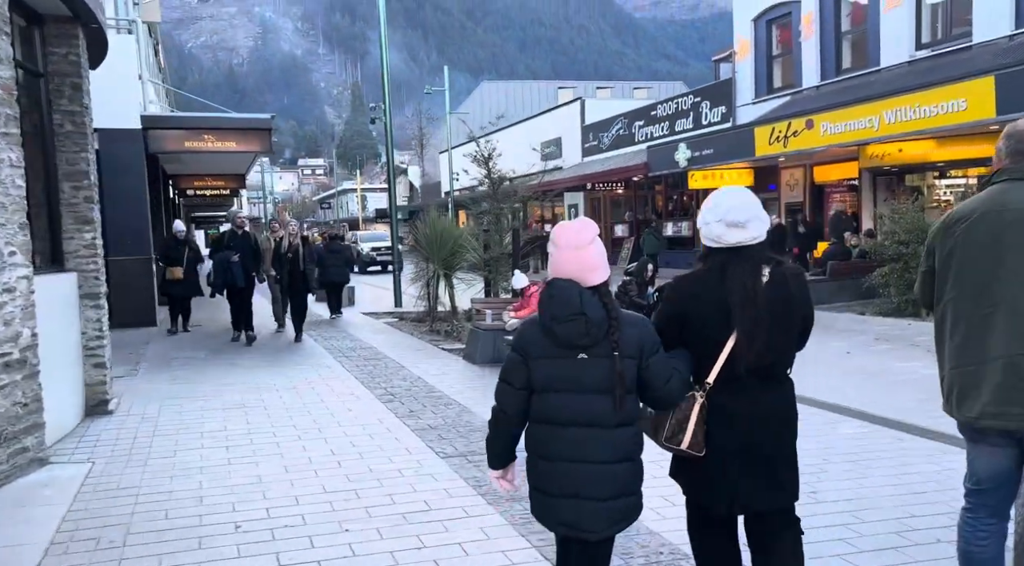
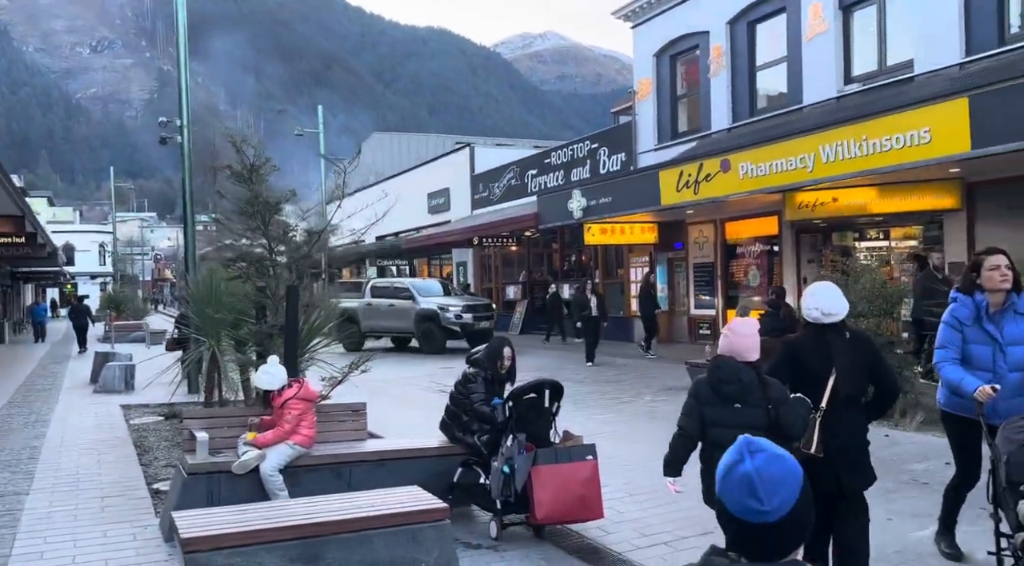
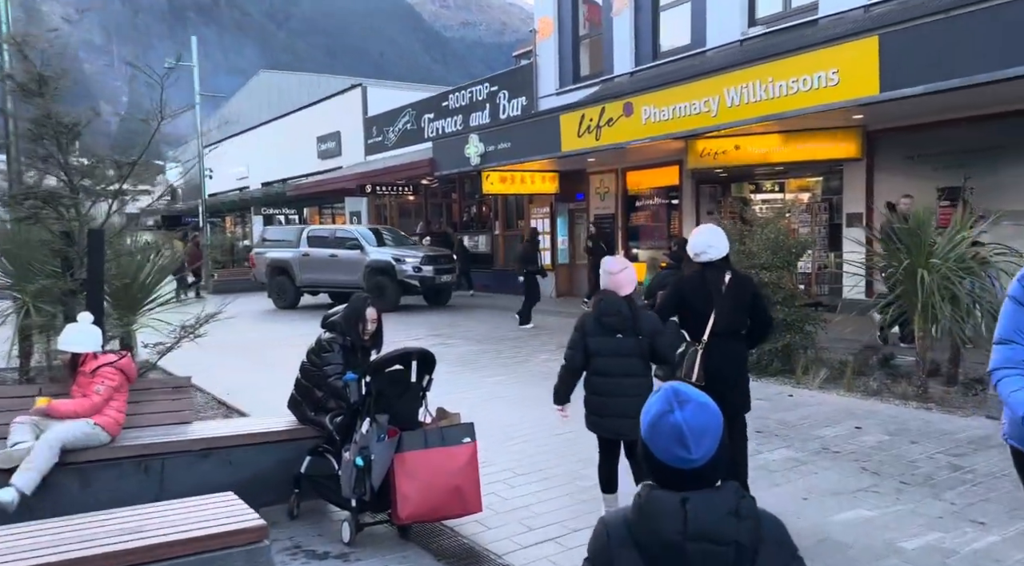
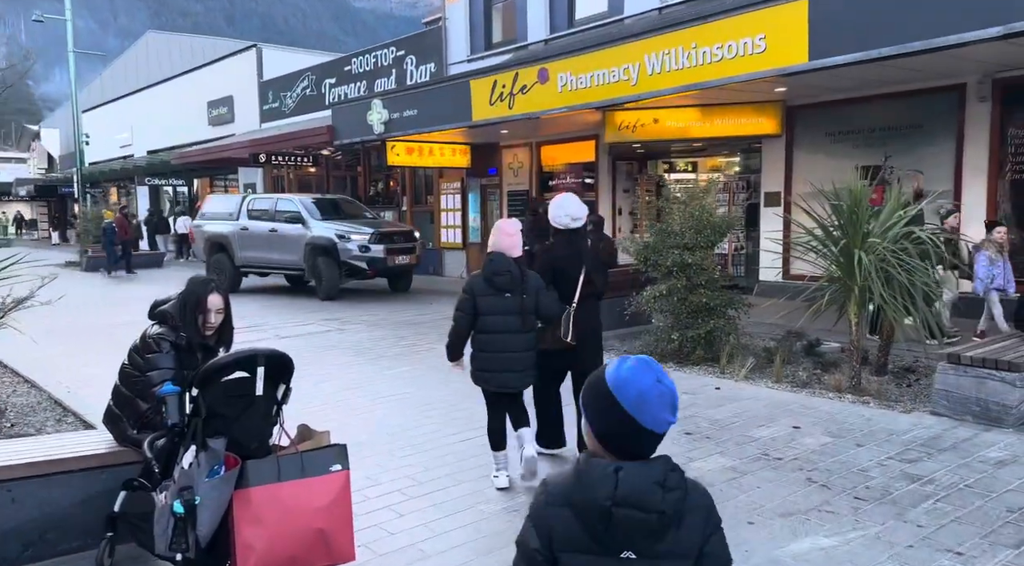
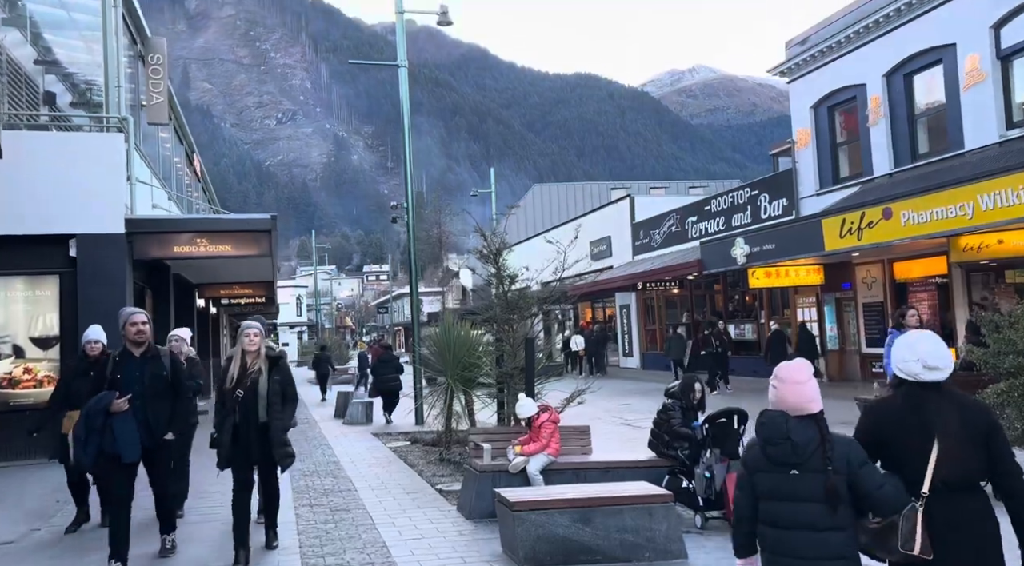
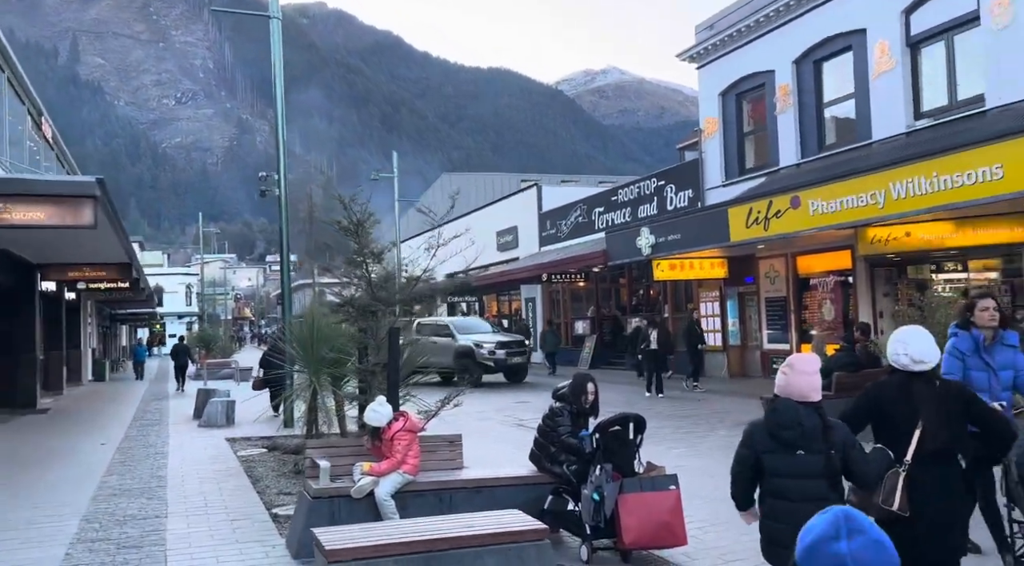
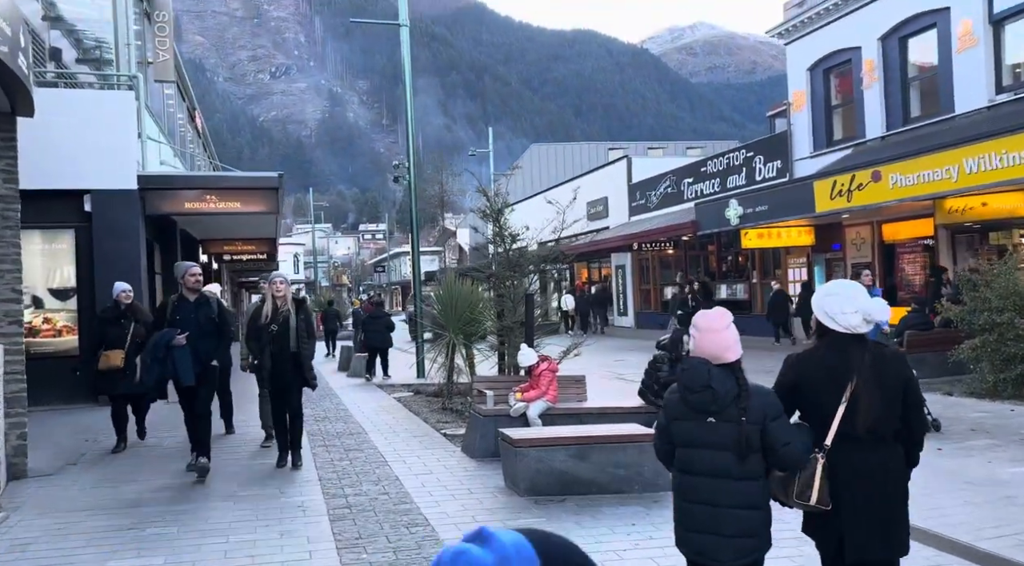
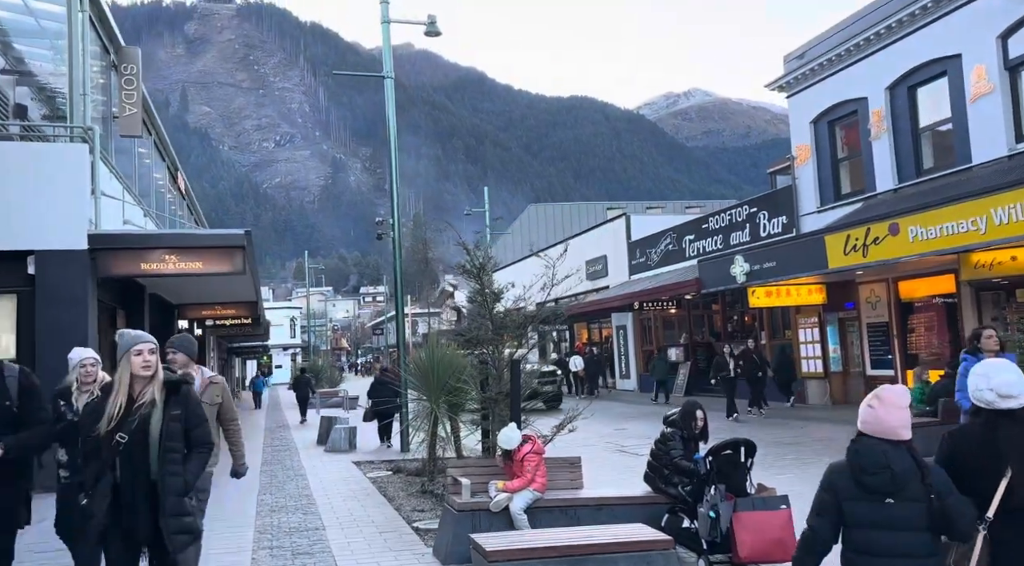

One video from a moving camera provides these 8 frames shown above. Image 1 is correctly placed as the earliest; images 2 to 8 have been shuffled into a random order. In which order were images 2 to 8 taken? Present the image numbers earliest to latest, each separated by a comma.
7, 5, 8, 6, 2, 3, 4
